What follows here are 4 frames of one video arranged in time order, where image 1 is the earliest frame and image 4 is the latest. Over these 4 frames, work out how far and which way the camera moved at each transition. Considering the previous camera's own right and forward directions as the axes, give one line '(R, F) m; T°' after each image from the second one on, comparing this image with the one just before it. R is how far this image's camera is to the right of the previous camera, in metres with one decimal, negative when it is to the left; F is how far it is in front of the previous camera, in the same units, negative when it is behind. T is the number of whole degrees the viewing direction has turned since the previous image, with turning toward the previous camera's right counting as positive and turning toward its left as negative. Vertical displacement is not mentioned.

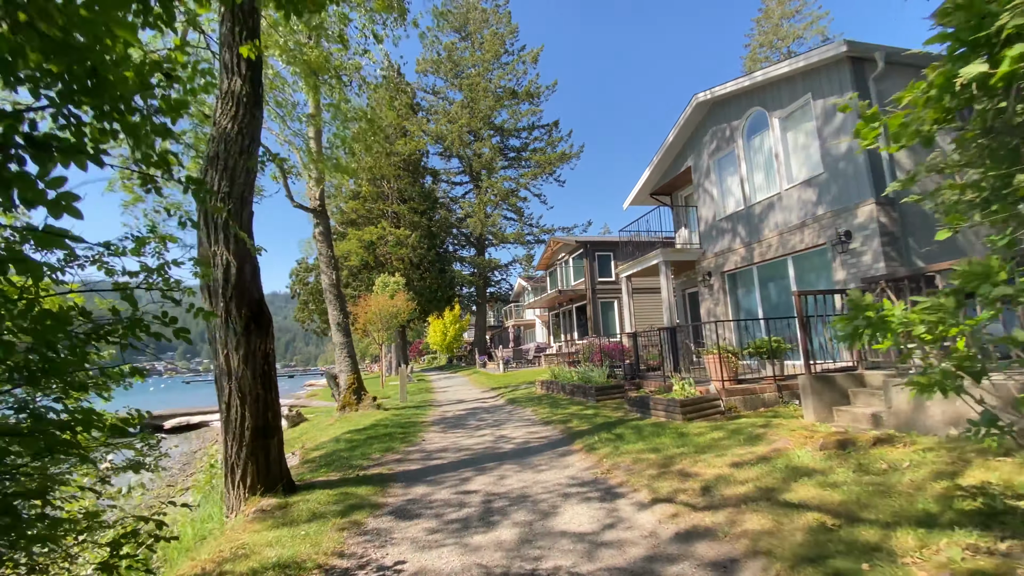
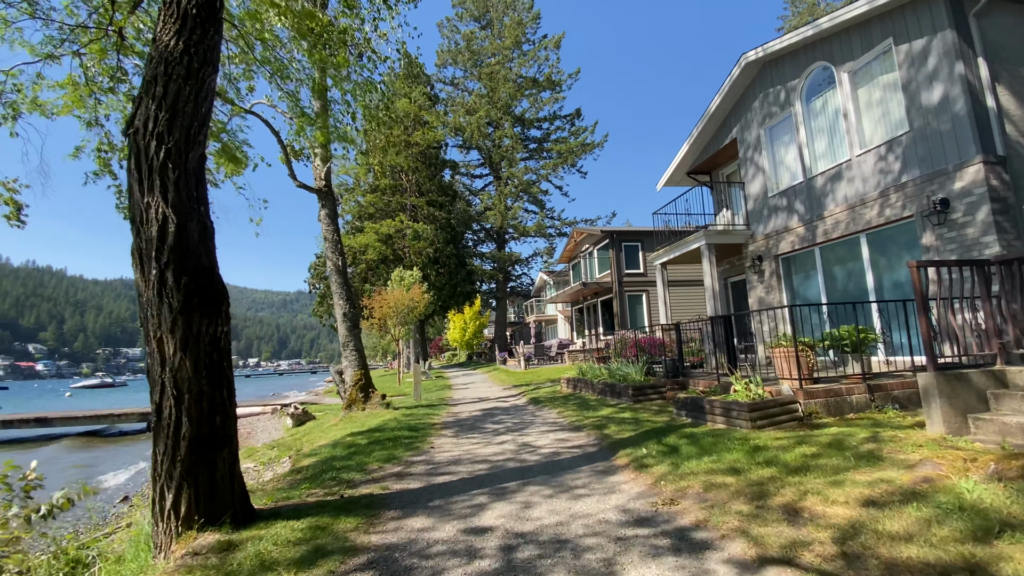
(-0.1, +1.3) m; -2°
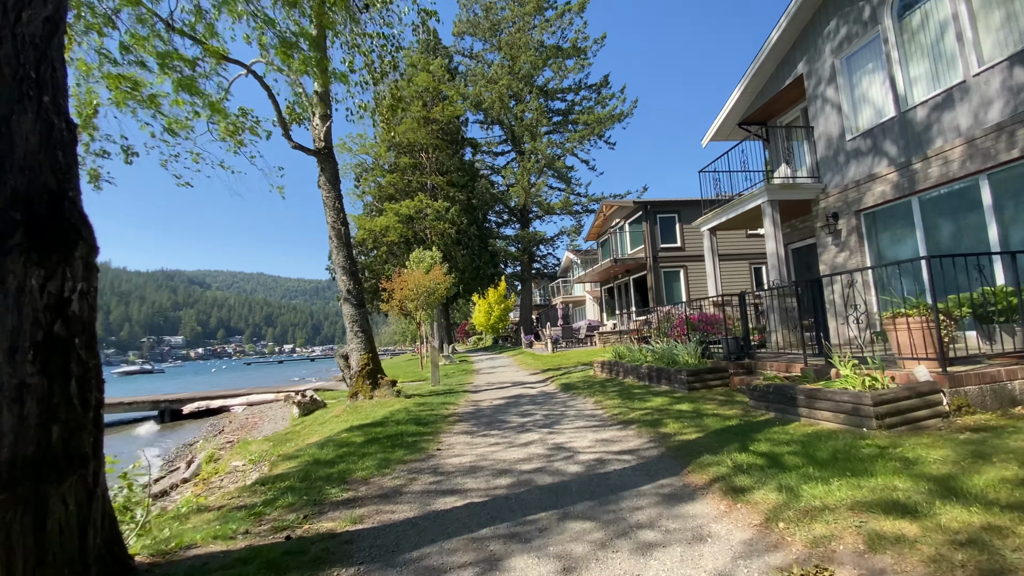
(0.0, +1.6) m; -3°
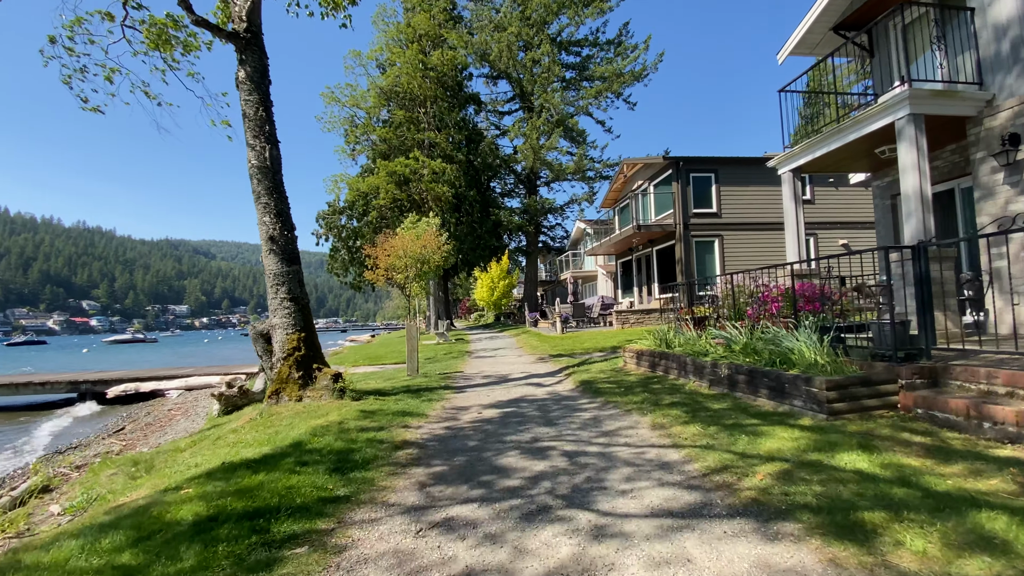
(0.0, +3.4) m; 0°
